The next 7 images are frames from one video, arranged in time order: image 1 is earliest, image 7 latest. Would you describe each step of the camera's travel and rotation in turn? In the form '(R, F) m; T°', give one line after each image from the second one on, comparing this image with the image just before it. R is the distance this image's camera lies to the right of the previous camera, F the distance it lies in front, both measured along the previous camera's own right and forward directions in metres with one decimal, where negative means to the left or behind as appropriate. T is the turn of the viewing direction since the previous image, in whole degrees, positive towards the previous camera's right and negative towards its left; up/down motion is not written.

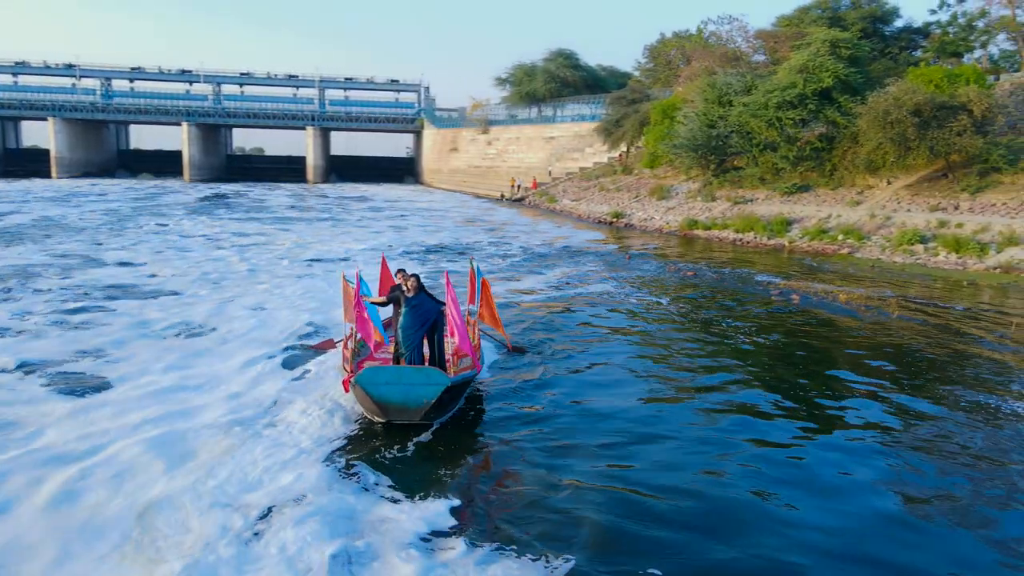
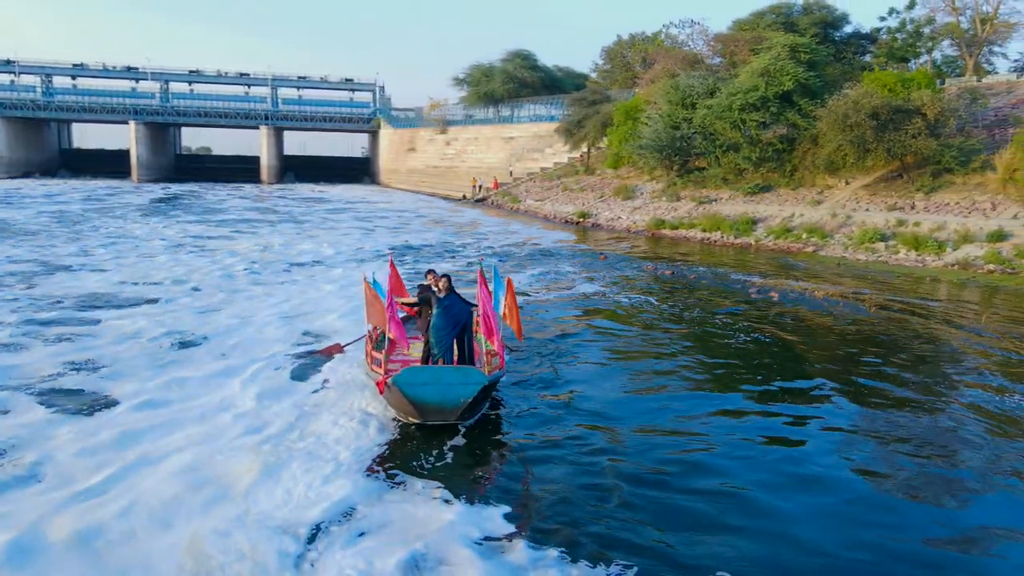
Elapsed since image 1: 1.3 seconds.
(-1.0, -0.1) m; +4°
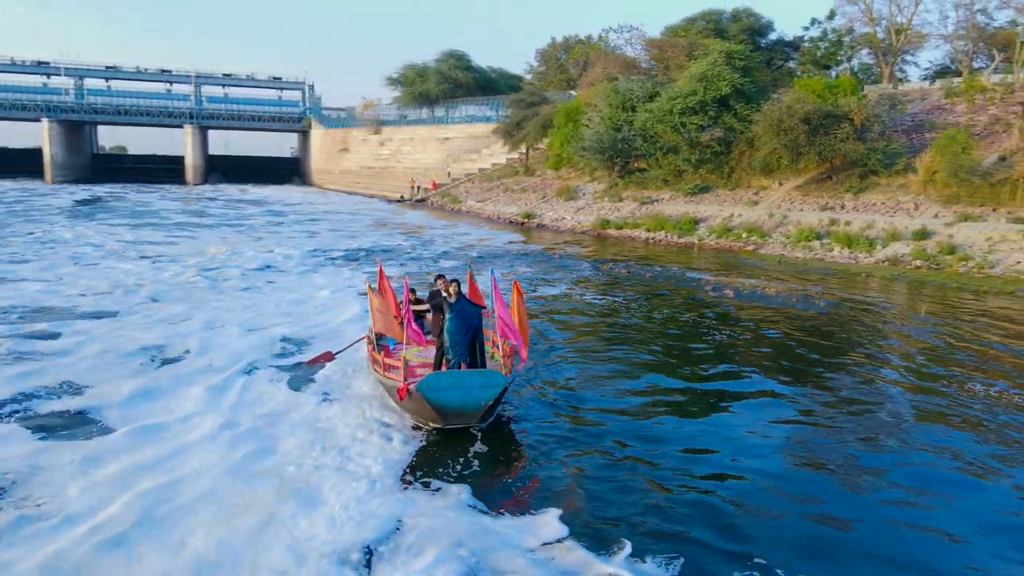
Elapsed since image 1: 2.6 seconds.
(-1.1, -0.2) m; +6°
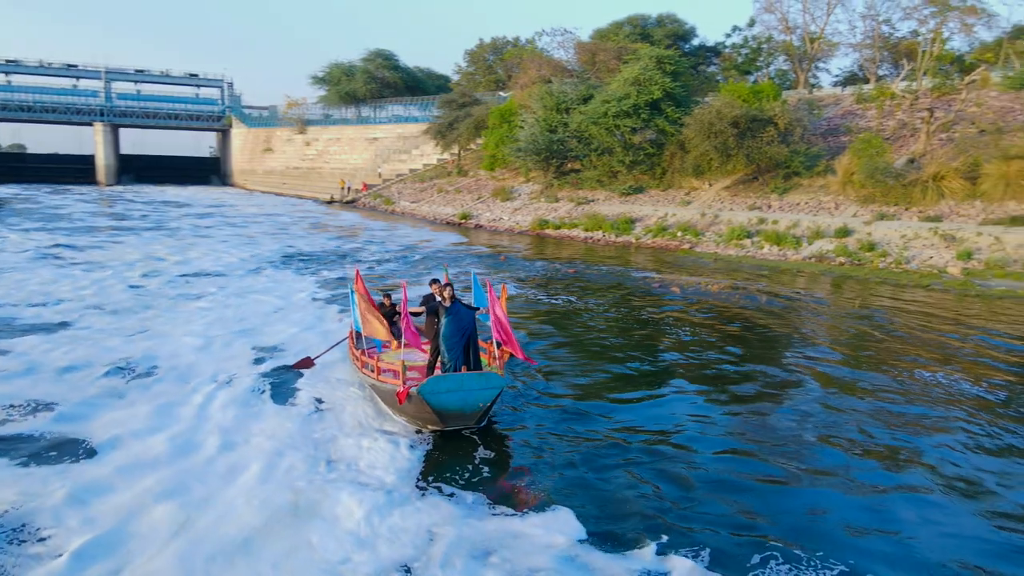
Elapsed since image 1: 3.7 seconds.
(-0.9, -0.2) m; +6°
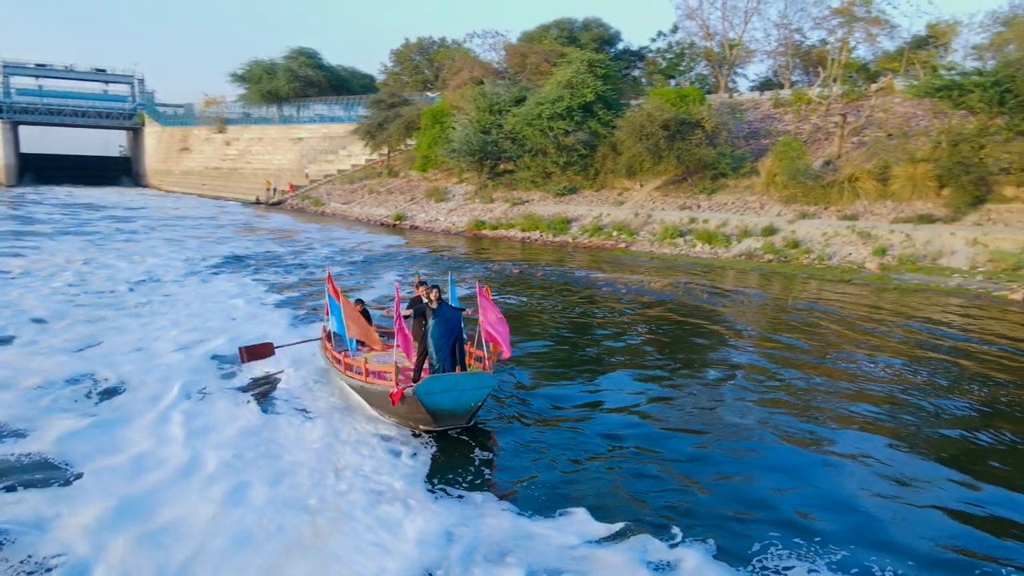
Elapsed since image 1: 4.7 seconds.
(-0.9, -0.2) m; +6°
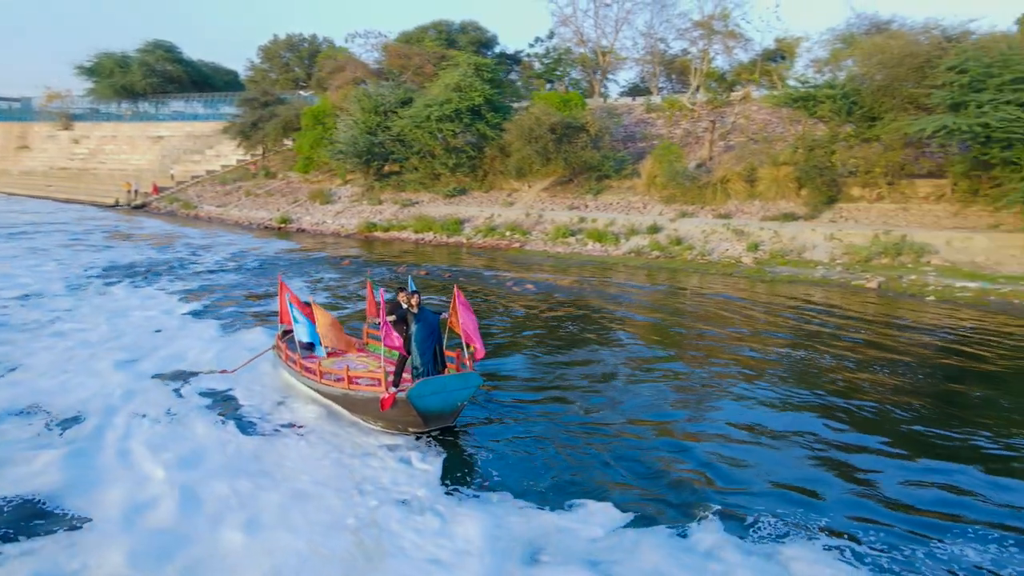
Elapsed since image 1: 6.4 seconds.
(-1.5, -0.2) m; +11°
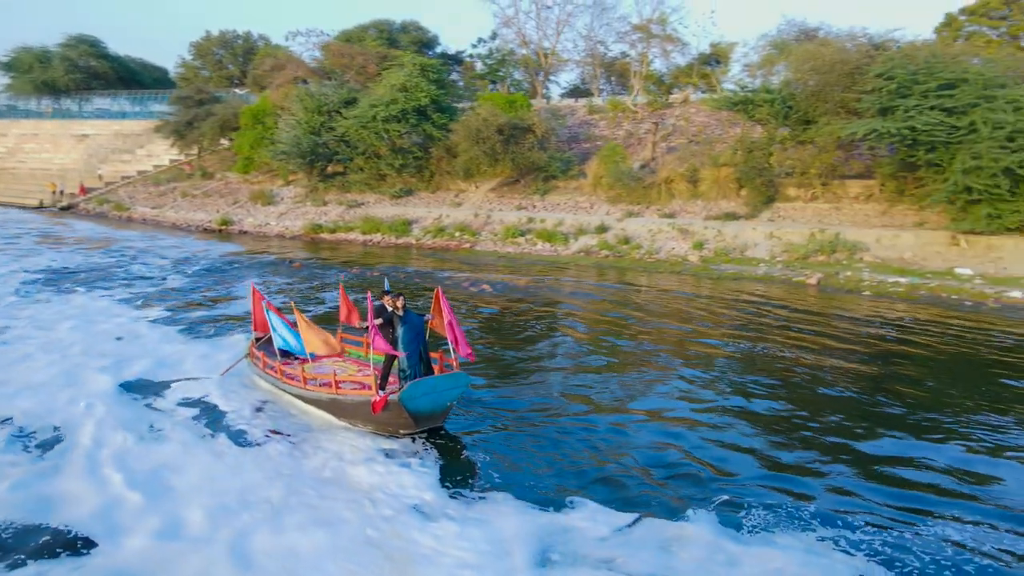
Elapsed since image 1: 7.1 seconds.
(-0.7, -0.1) m; +5°
